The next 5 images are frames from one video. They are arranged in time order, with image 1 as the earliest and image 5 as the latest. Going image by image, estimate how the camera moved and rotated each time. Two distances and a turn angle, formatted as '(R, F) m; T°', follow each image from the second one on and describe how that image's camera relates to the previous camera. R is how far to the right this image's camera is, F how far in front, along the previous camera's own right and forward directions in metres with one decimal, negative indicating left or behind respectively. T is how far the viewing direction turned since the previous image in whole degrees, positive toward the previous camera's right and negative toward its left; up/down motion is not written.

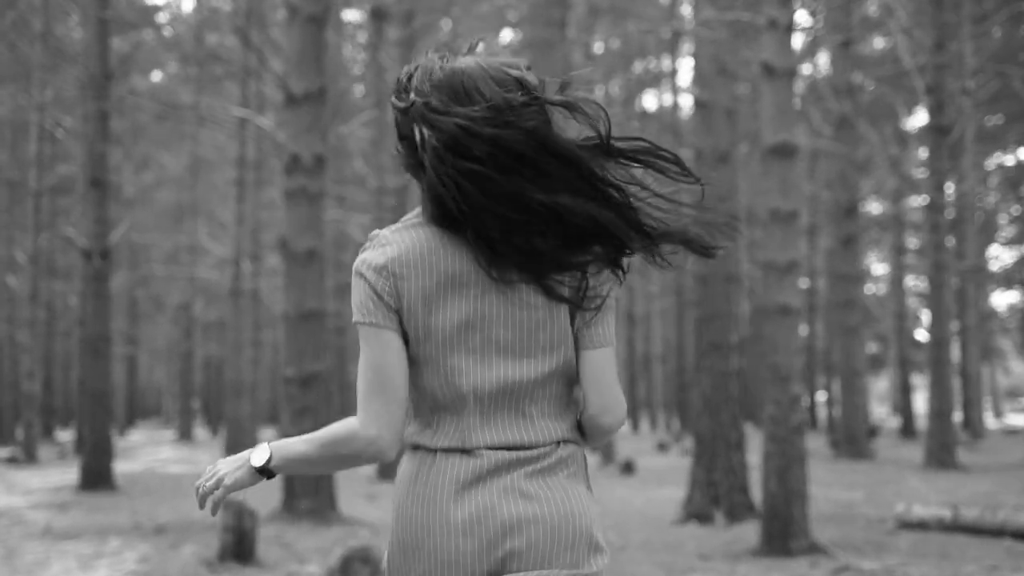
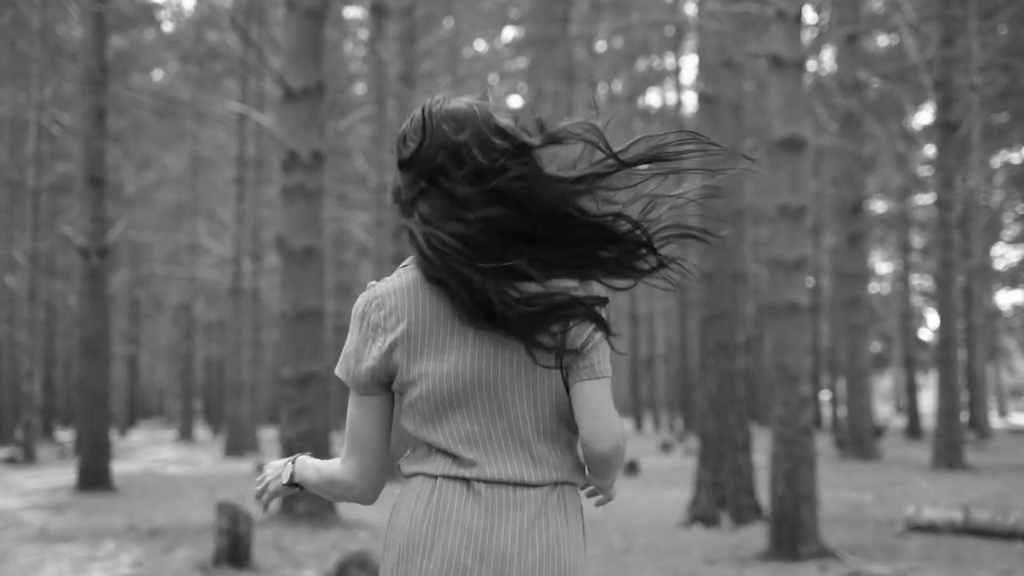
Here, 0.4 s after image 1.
(0.0, +0.2) m; 0°
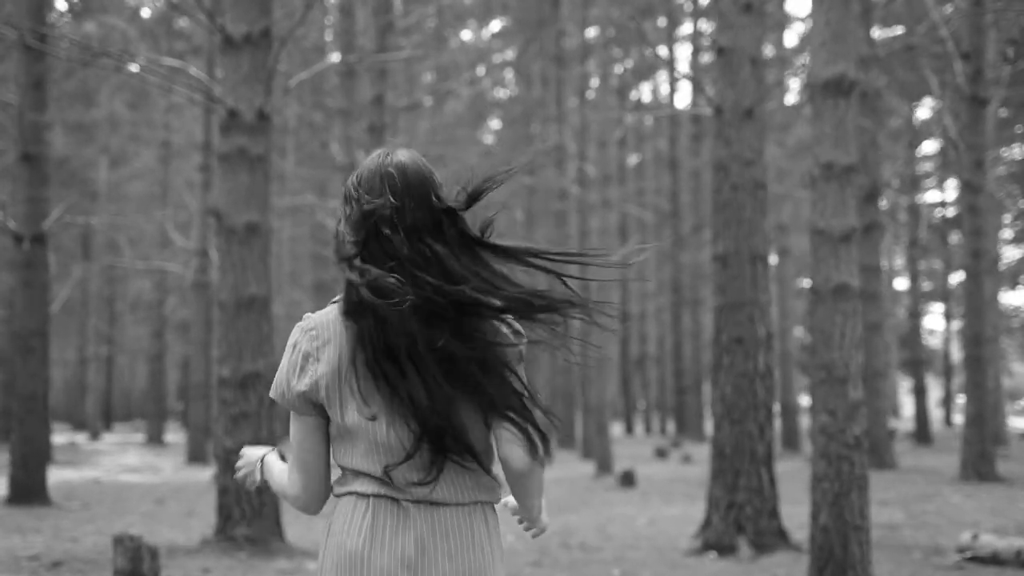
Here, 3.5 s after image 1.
(+0.1, +1.5) m; +1°
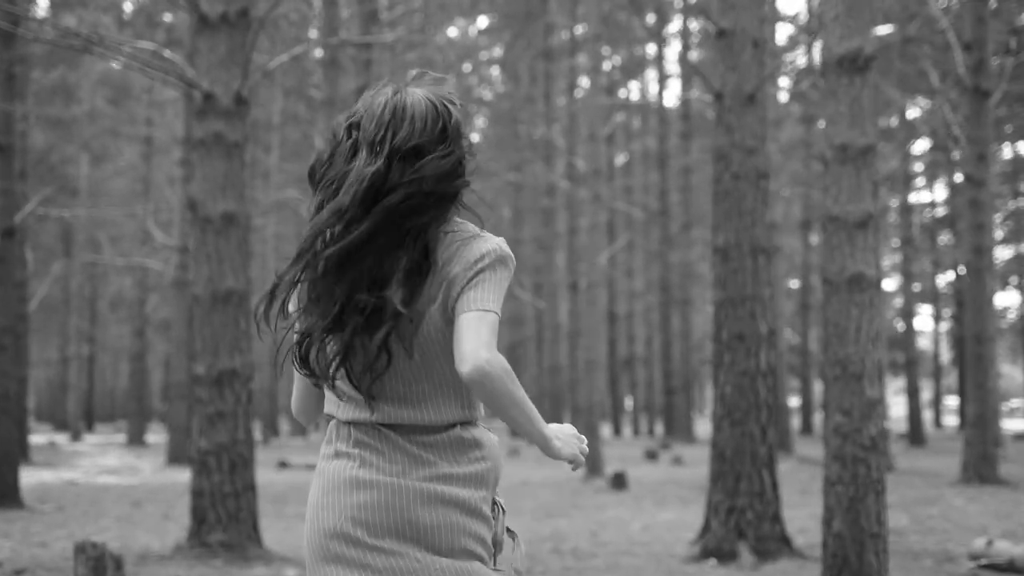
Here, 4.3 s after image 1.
(0.0, +0.4) m; +1°
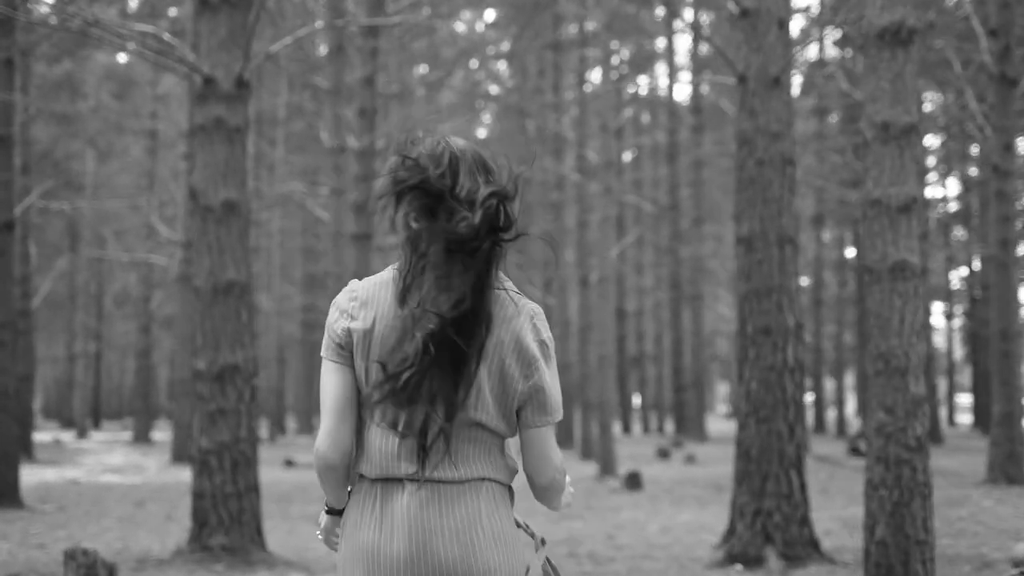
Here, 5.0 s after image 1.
(-0.1, +0.4) m; 0°
